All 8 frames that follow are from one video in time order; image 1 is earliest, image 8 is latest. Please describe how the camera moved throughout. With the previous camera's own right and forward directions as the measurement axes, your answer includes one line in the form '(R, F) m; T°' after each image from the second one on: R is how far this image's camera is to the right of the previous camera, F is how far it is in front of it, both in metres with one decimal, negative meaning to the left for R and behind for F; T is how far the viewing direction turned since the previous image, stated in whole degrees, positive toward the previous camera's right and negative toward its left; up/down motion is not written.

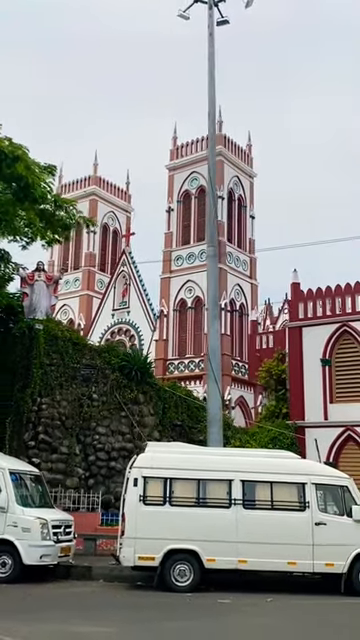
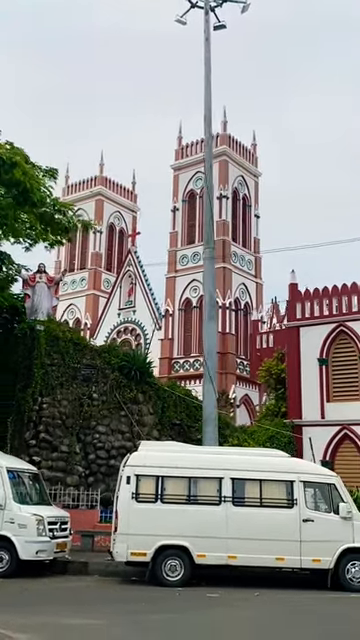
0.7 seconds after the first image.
(+0.3, -0.3) m; -1°
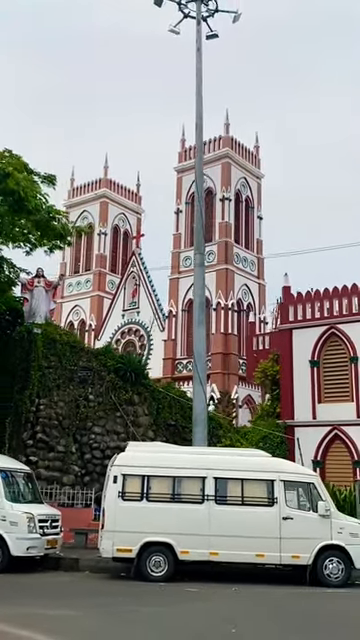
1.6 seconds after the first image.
(+0.4, -0.4) m; -1°
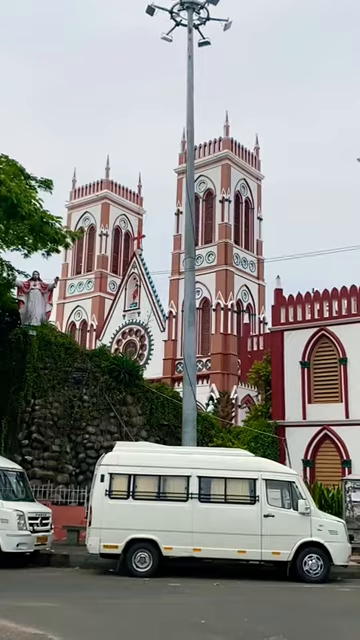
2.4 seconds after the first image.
(+0.4, -0.4) m; 0°
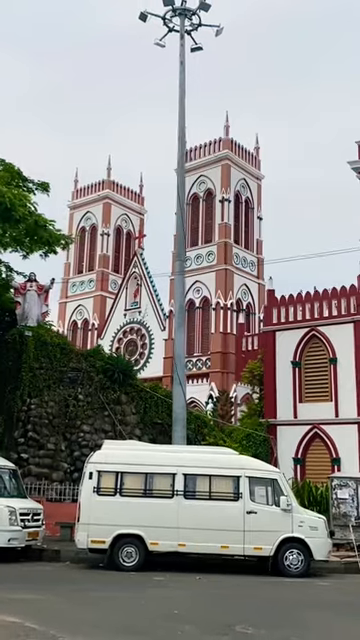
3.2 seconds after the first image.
(+0.4, -0.4) m; 0°
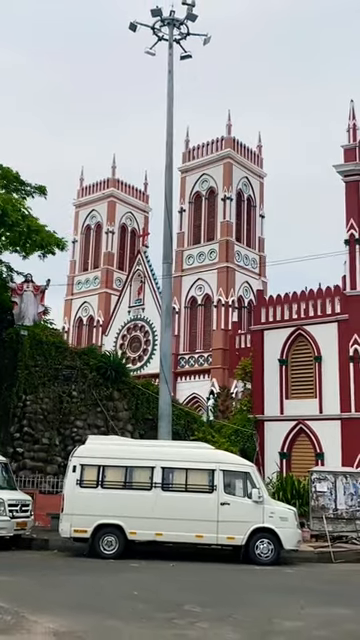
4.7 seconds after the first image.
(+0.7, -0.7) m; -1°
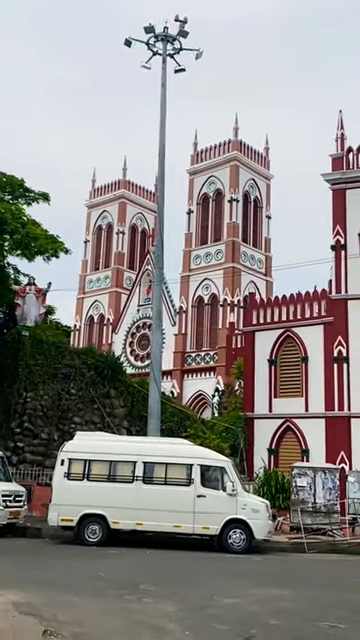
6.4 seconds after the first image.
(+0.8, -1.0) m; -2°
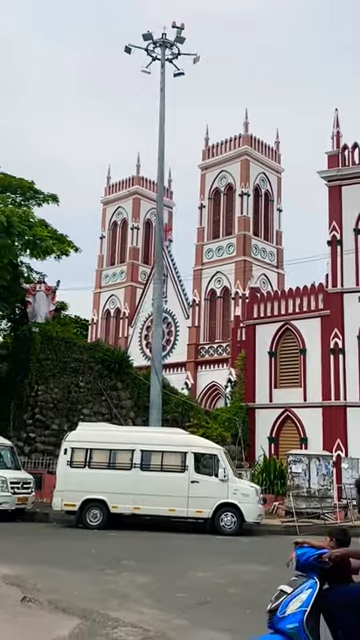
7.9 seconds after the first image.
(+0.7, -0.9) m; -2°
